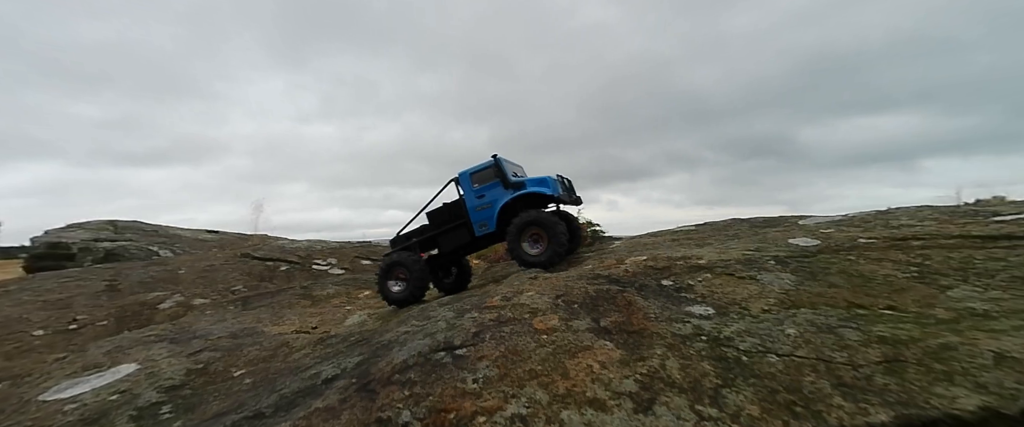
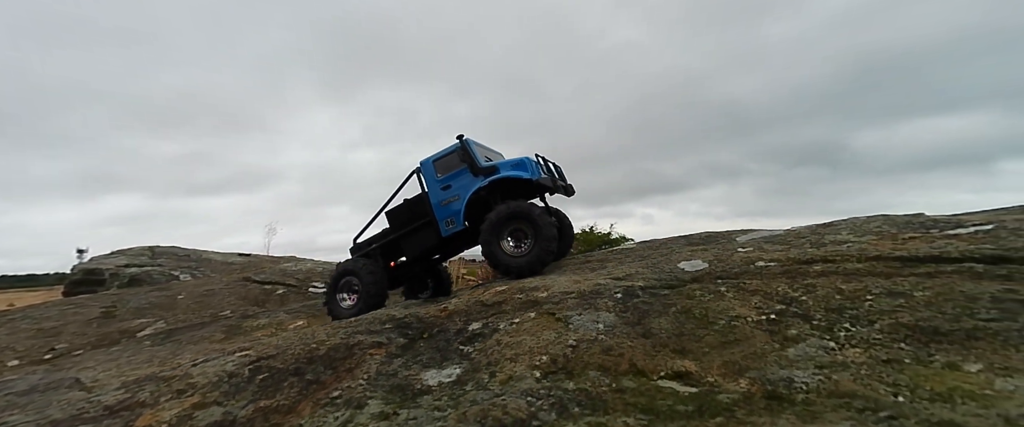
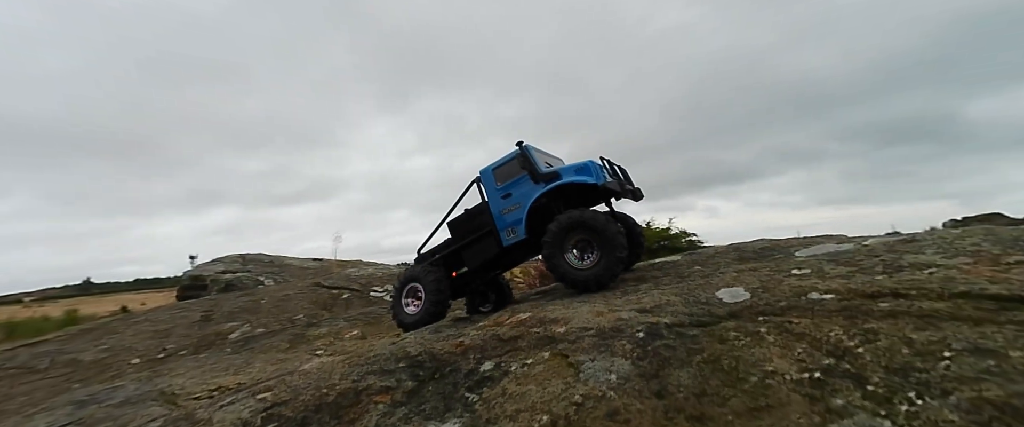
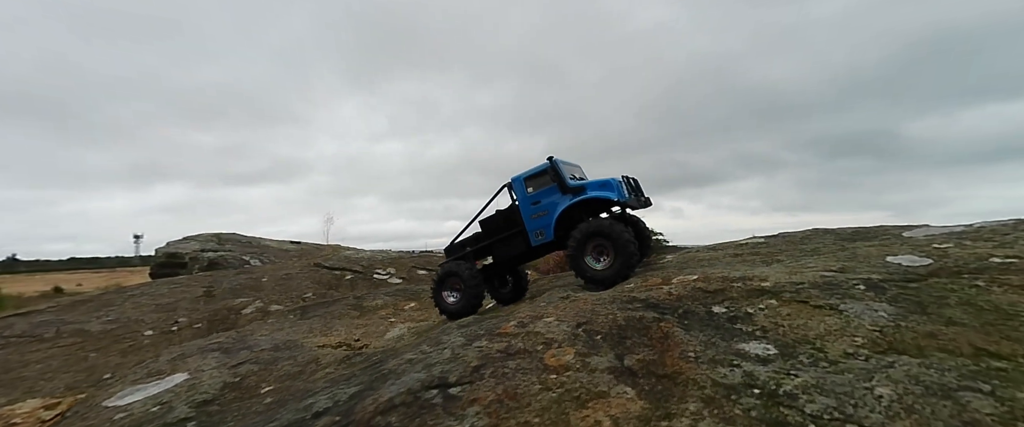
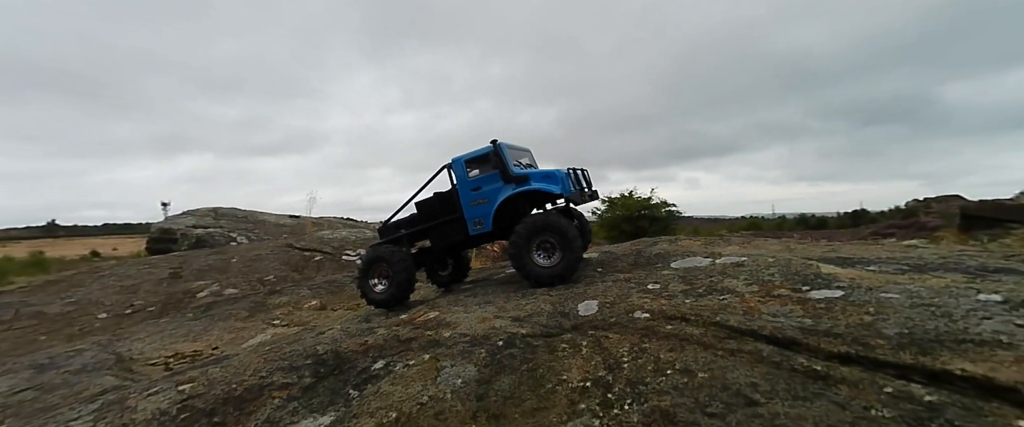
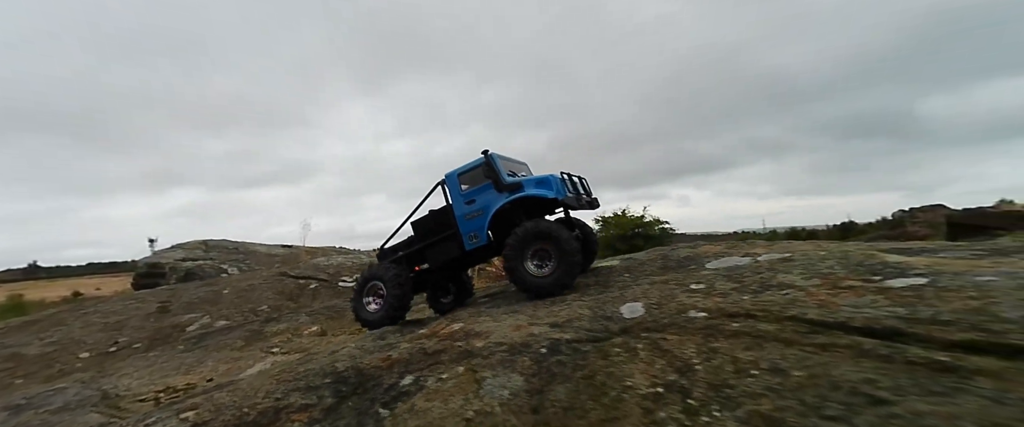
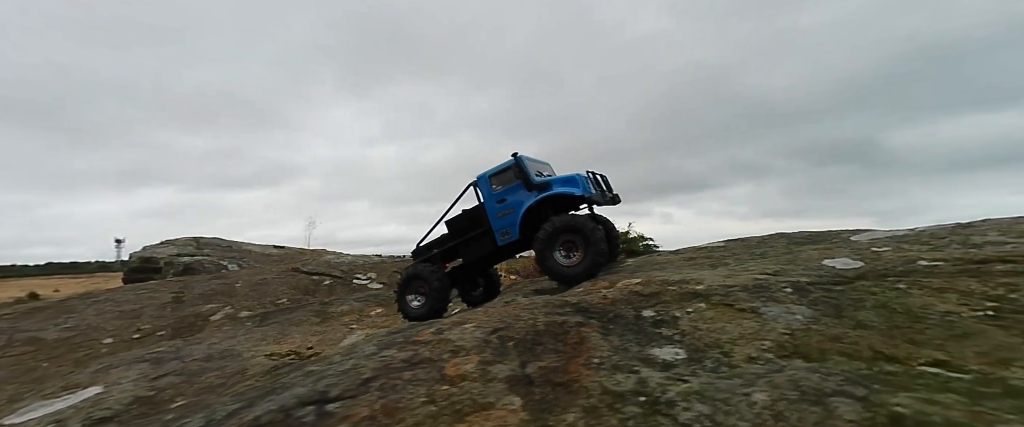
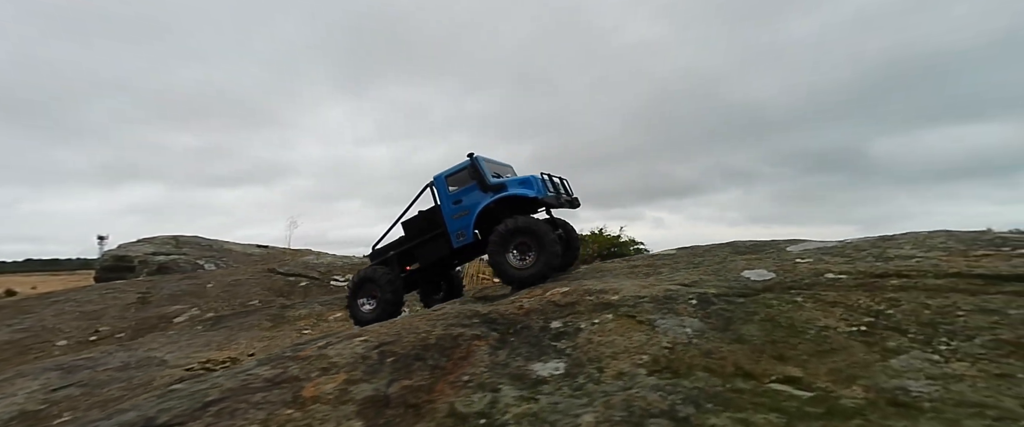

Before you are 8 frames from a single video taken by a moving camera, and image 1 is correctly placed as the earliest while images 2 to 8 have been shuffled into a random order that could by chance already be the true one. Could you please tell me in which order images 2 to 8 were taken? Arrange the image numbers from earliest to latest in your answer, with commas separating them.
4, 7, 8, 2, 3, 6, 5
